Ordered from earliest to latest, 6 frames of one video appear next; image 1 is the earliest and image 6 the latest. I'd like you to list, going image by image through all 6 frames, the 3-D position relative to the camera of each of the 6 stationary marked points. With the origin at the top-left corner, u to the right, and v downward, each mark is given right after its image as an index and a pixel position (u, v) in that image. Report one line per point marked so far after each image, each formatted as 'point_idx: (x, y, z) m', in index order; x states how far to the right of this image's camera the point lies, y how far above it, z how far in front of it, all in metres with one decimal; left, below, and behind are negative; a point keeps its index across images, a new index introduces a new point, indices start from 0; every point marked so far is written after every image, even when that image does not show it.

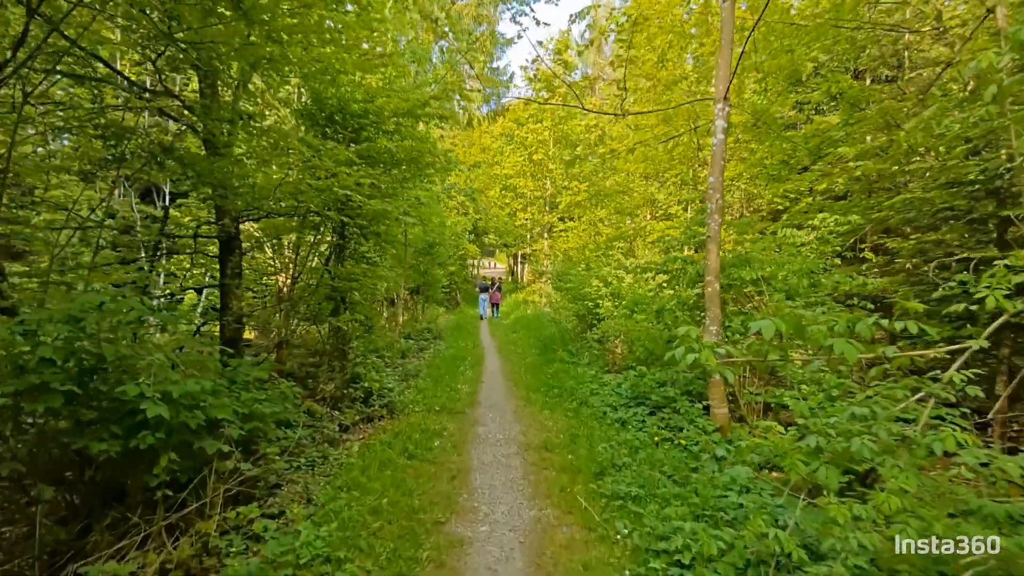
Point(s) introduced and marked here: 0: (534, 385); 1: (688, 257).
0: (+0.3, -1.4, +8.4) m
1: (+2.1, +0.4, +6.6) m
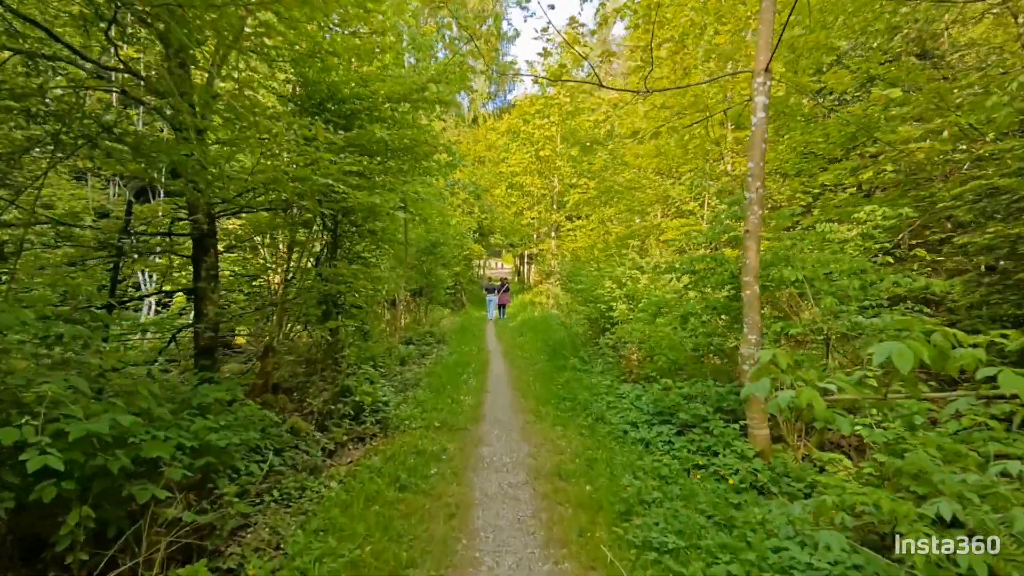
0: (+0.4, -1.5, +7.7) m
1: (+2.1, +0.3, +5.9) m
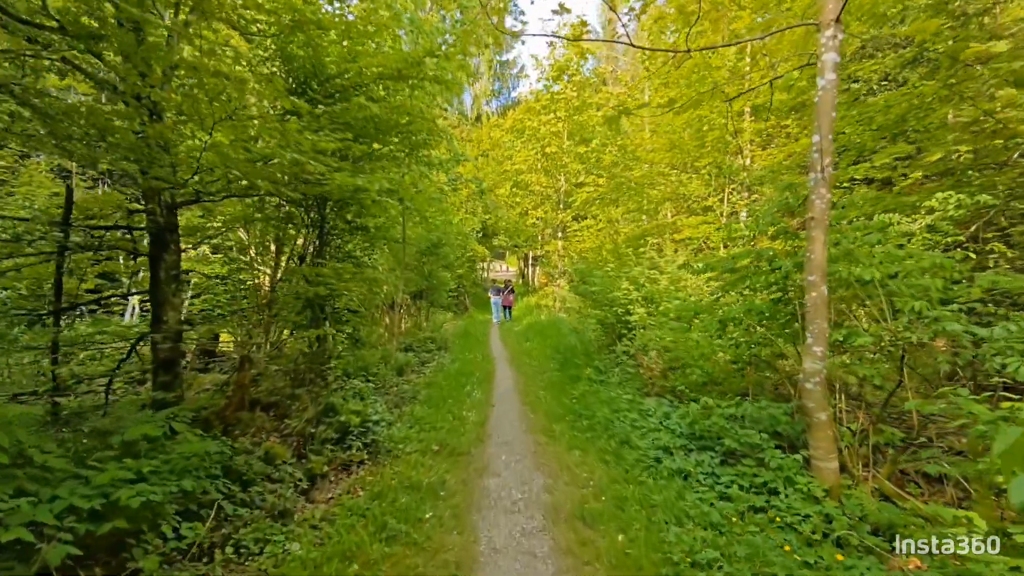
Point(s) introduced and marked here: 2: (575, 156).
0: (+0.5, -1.5, +6.8) m
1: (+2.2, +0.3, +5.0) m
2: (+2.2, +4.6, +19.7) m
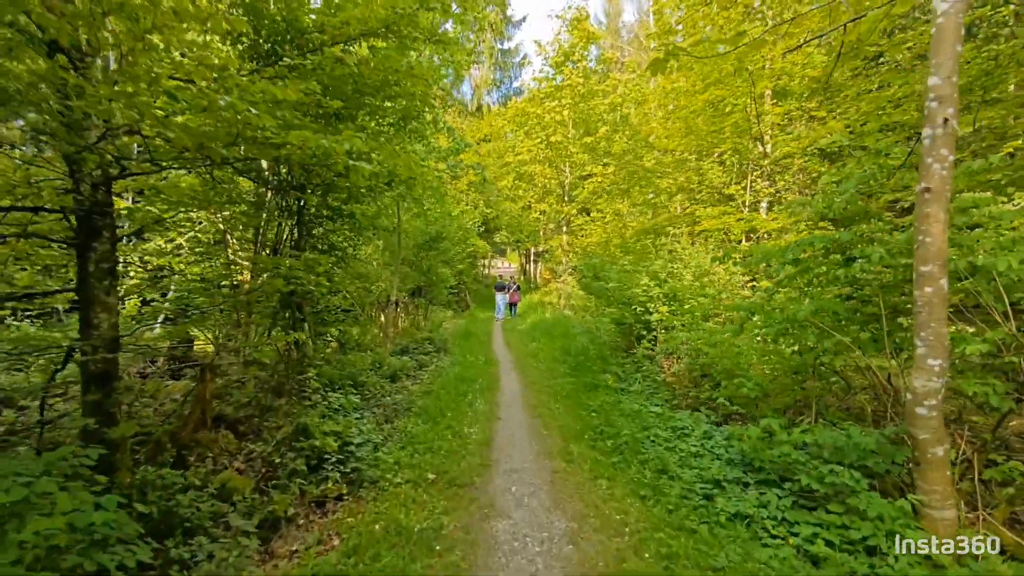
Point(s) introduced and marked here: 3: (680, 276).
0: (+0.6, -1.4, +5.9) m
1: (+2.3, +0.4, +4.0) m
2: (+2.3, +4.7, +18.7) m
3: (+2.4, +0.2, +8.1) m
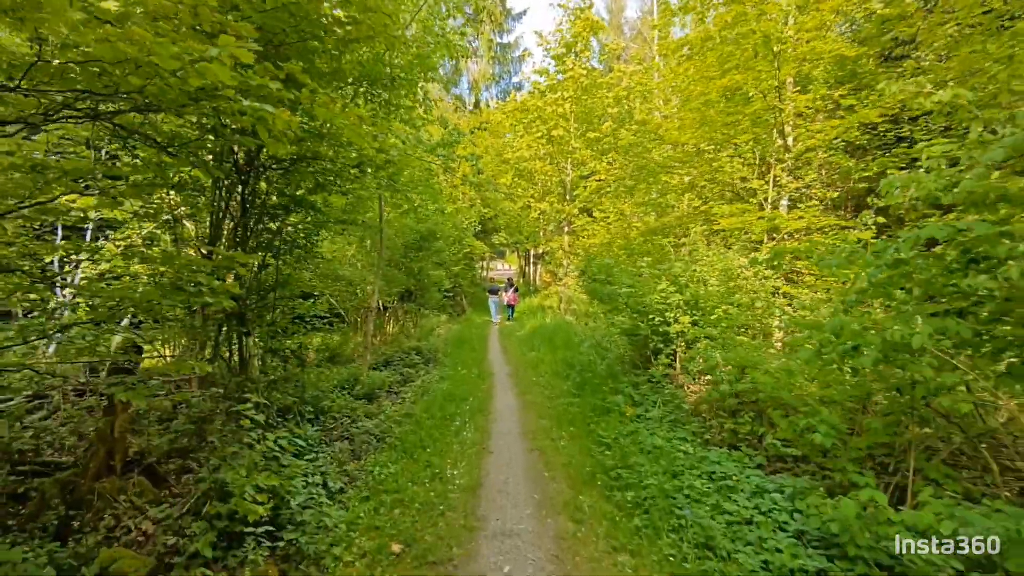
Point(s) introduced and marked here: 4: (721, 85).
0: (+0.6, -1.5, +4.7) m
1: (+2.3, +0.3, +2.9) m
2: (+2.2, +4.6, +17.6) m
3: (+2.4, +0.1, +7.0) m
4: (+4.3, +4.2, +11.8) m
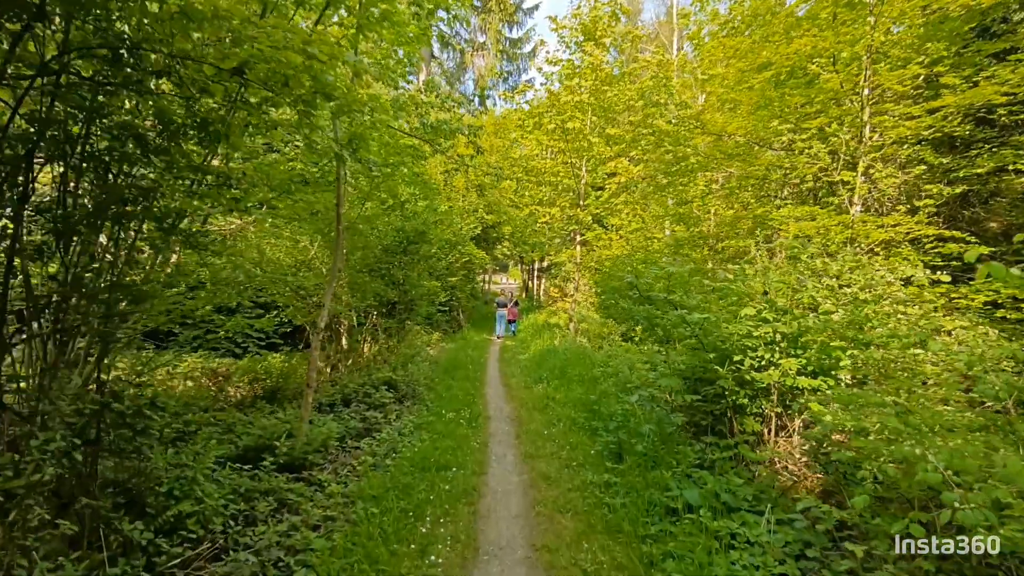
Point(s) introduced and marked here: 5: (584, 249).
0: (+0.6, -1.6, +2.3) m
1: (+2.3, +0.2, +0.5) m
2: (+2.5, +4.1, +15.2) m
3: (+2.4, -0.1, +4.6) m
4: (+4.5, +3.8, +9.4) m
5: (+2.2, +1.2, +16.7) m
